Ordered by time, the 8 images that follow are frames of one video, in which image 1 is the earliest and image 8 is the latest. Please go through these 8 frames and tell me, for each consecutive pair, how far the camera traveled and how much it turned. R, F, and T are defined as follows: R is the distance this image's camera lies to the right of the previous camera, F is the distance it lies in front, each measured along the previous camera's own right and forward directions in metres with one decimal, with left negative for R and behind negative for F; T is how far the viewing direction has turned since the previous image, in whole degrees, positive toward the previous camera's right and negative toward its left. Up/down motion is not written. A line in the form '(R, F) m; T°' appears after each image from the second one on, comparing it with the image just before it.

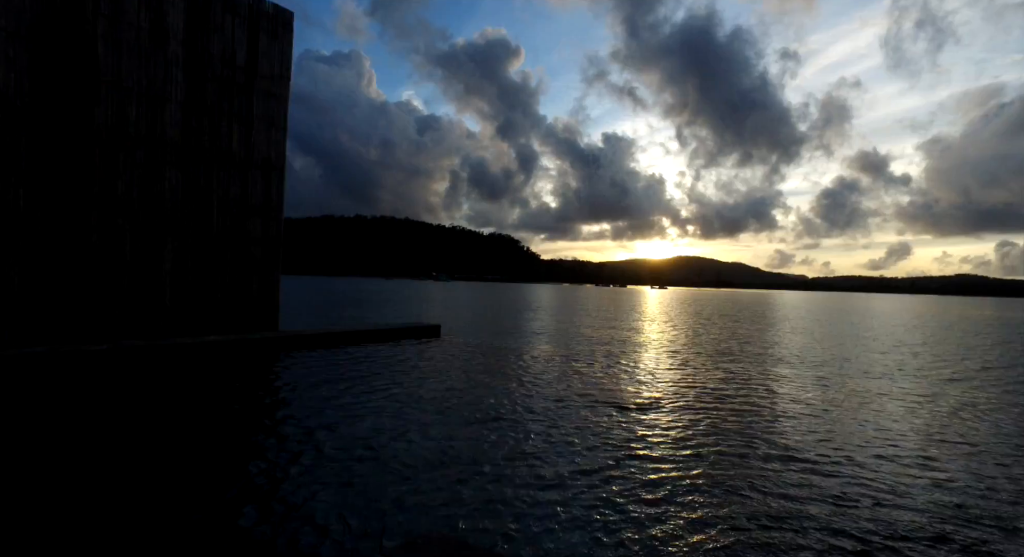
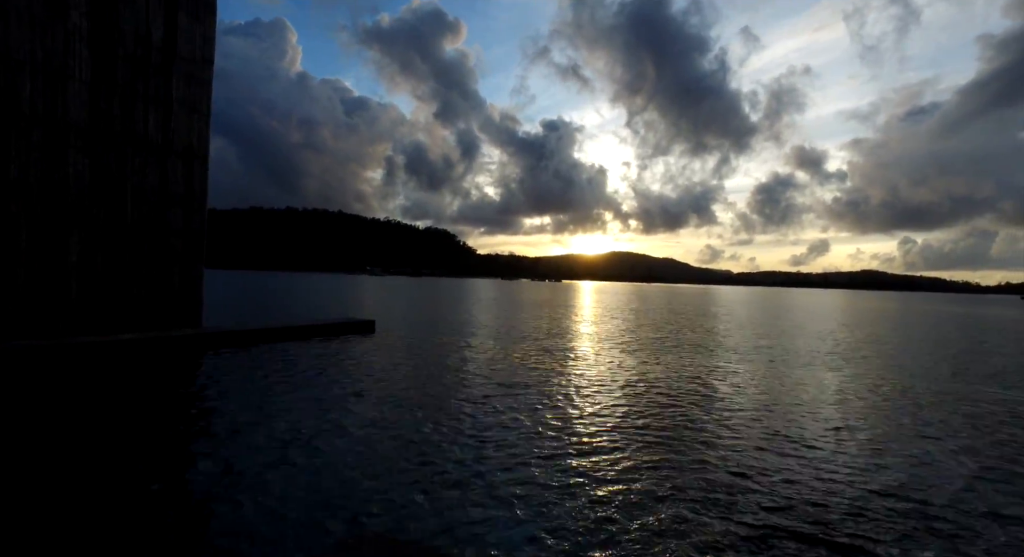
(-0.2, +2.2) m; +7°
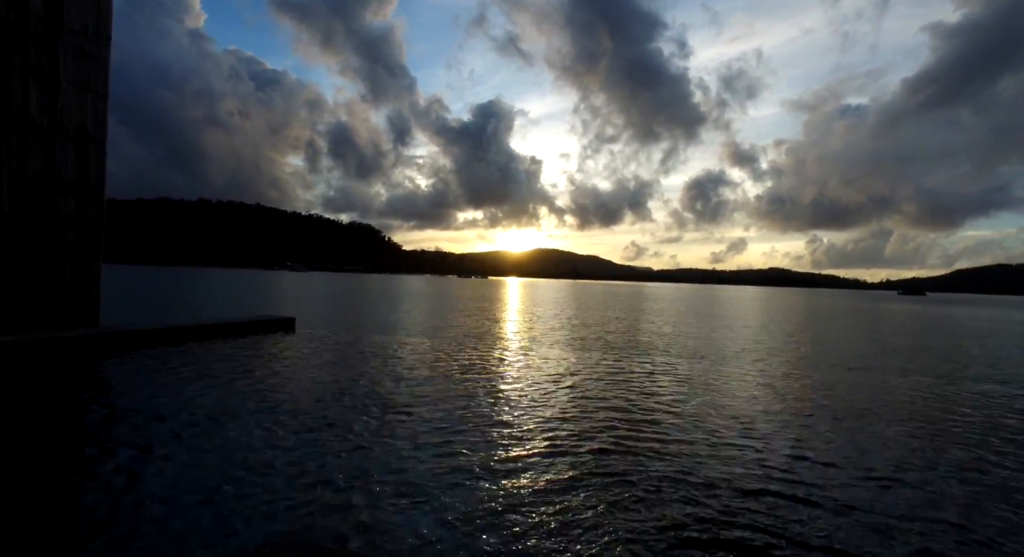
(-0.5, +2.2) m; +8°
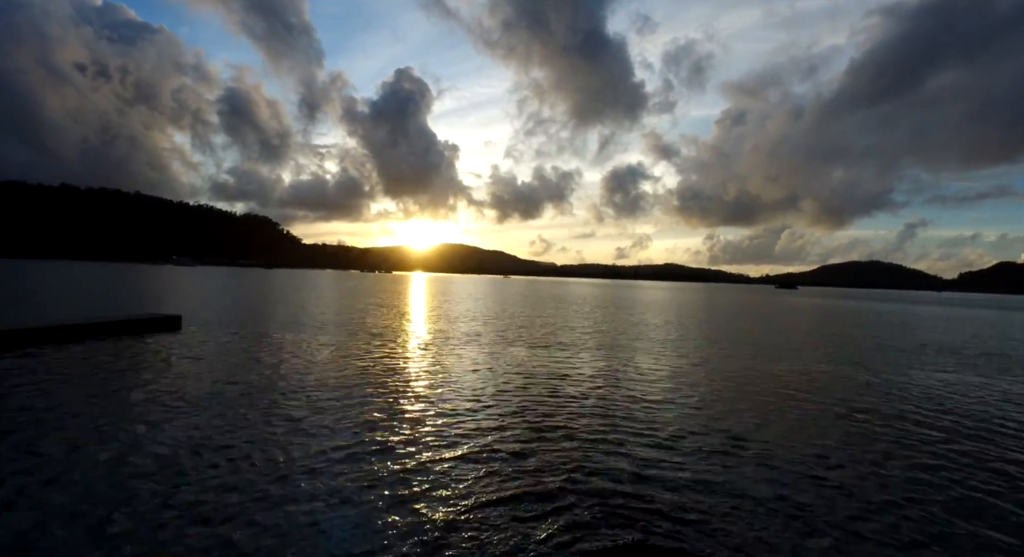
(-0.9, +2.4) m; +10°
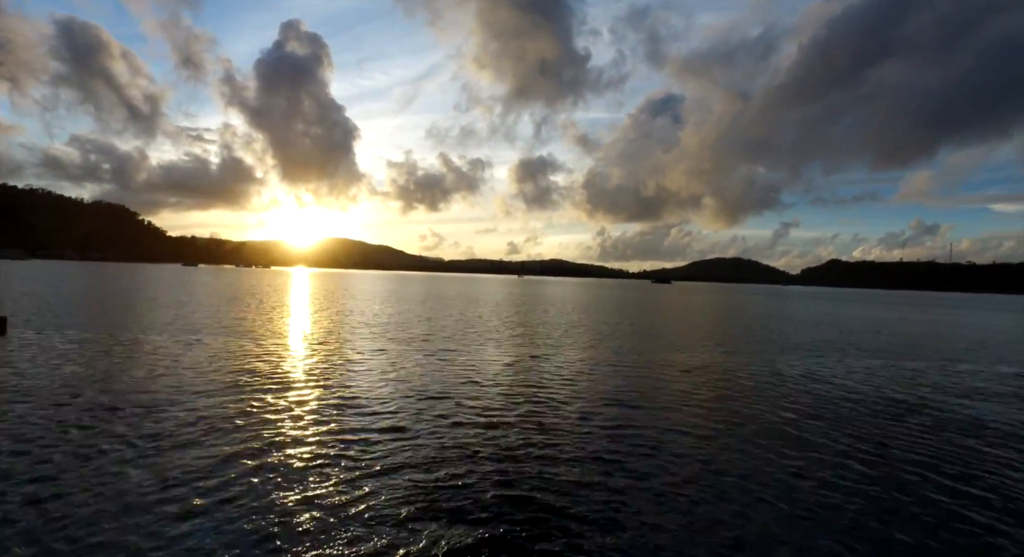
(-1.6, +2.3) m; +12°
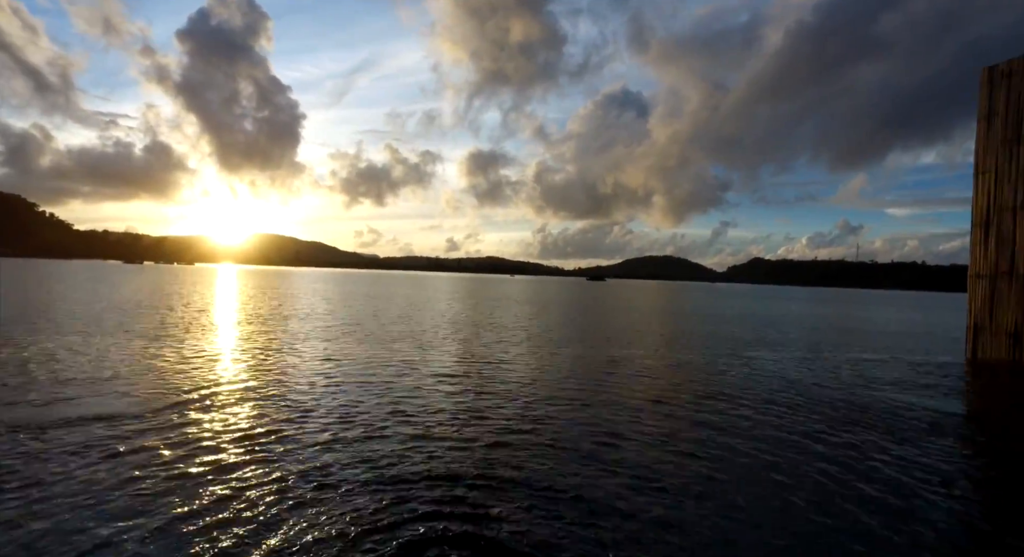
(-1.2, +1.0) m; +7°
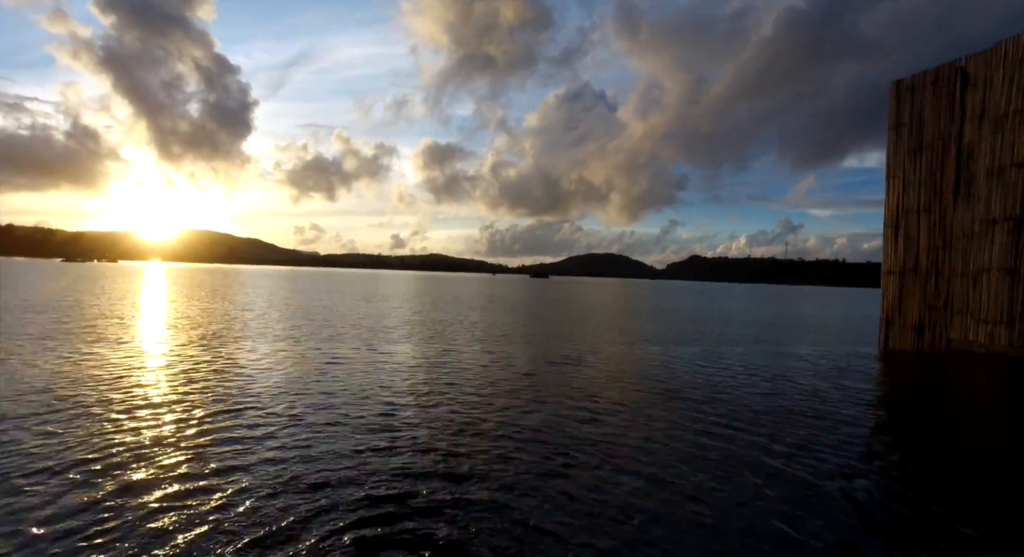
(-1.2, +0.7) m; +6°
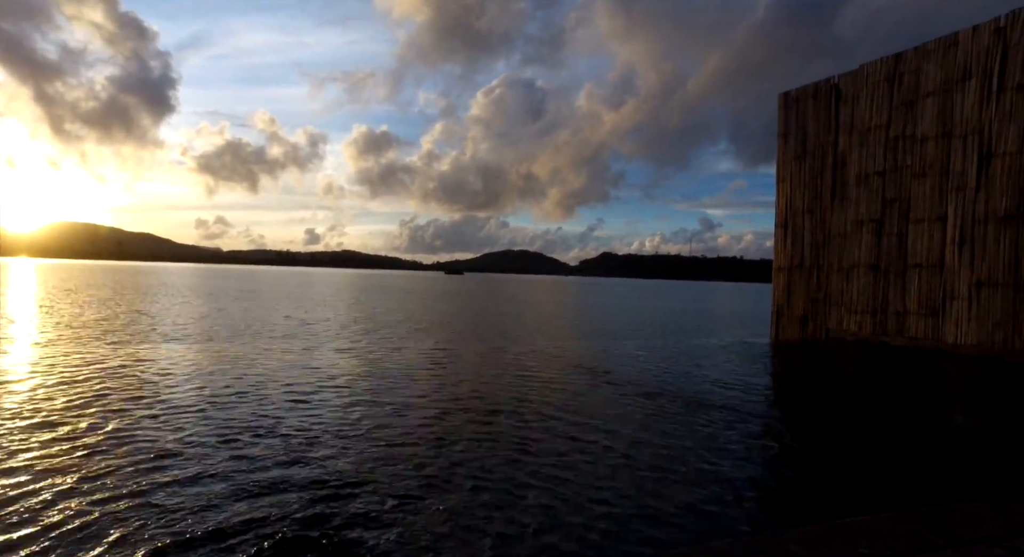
(-0.9, 0.0) m; +9°
